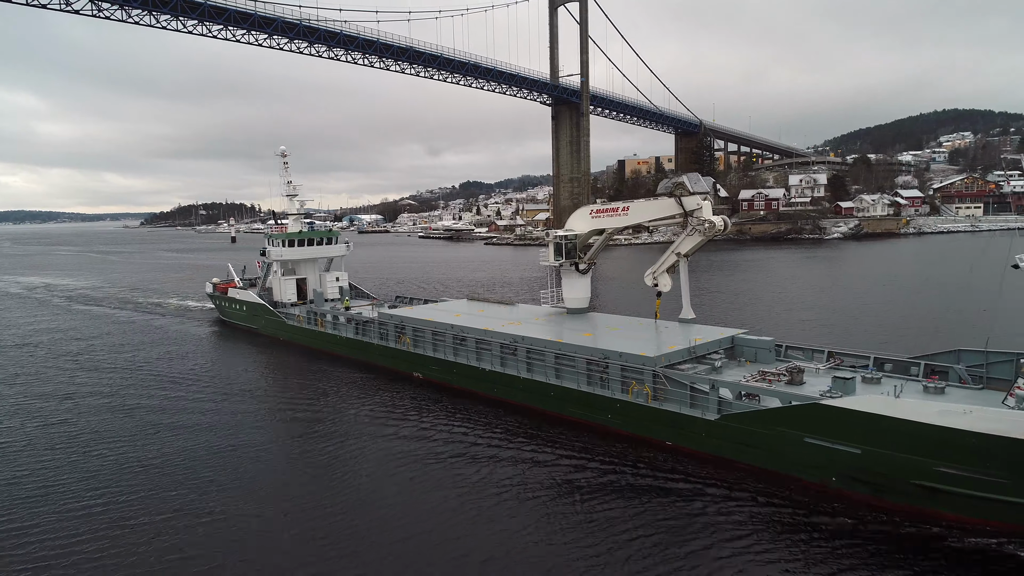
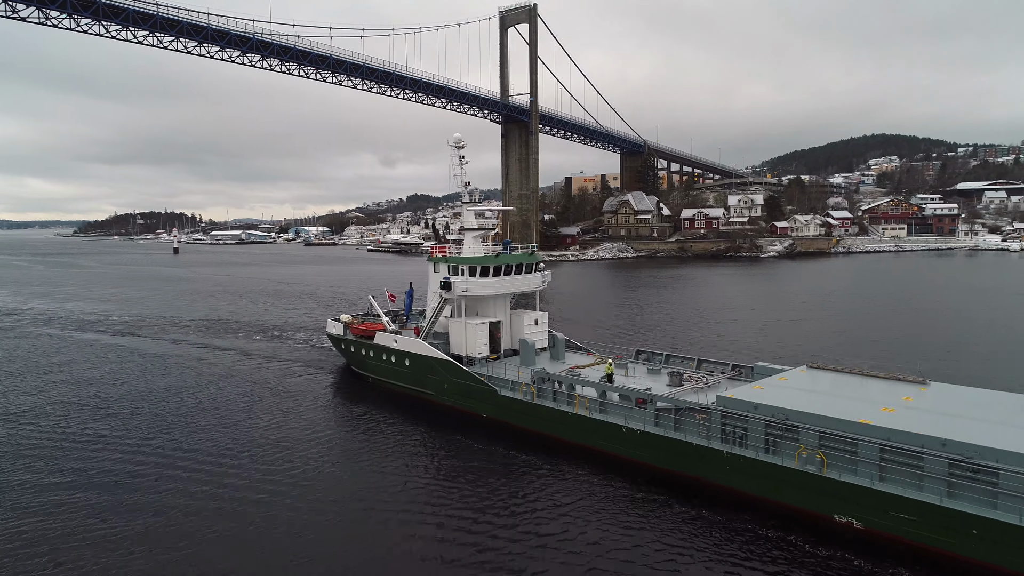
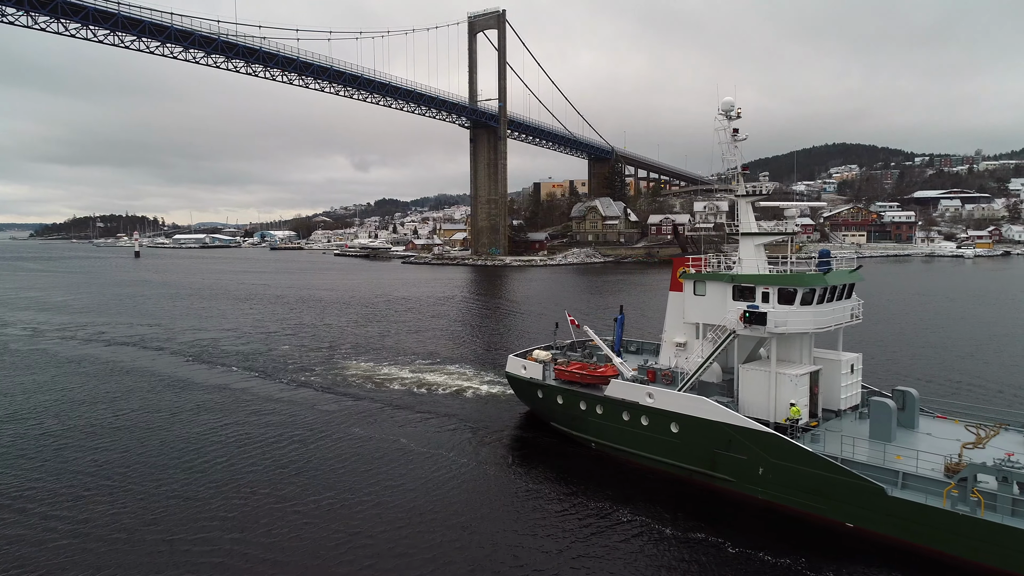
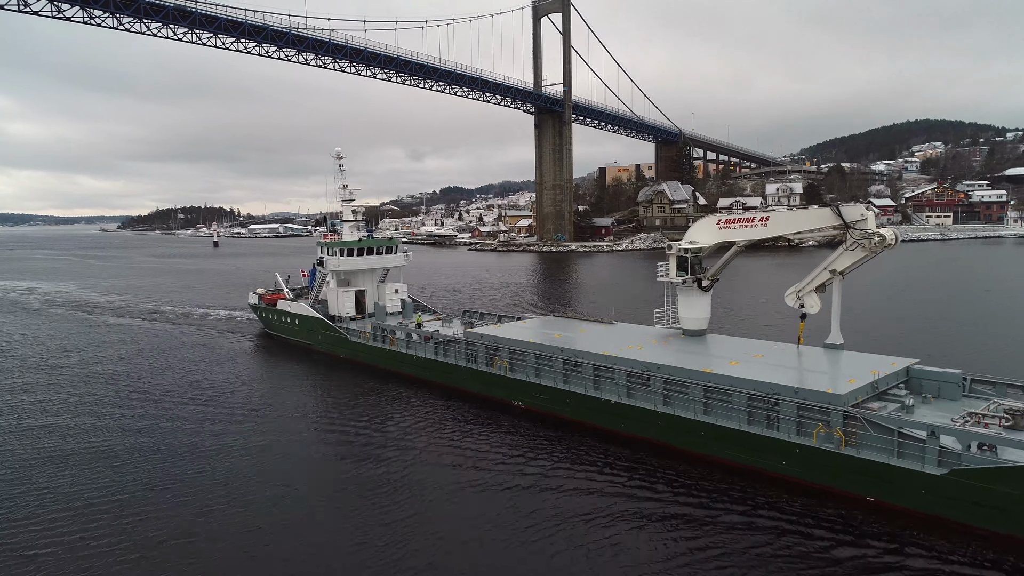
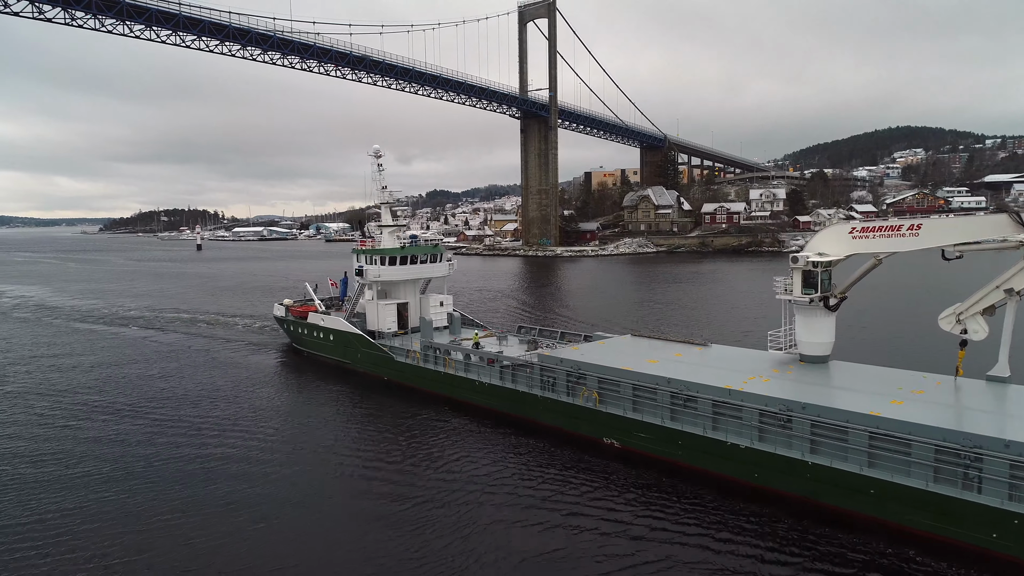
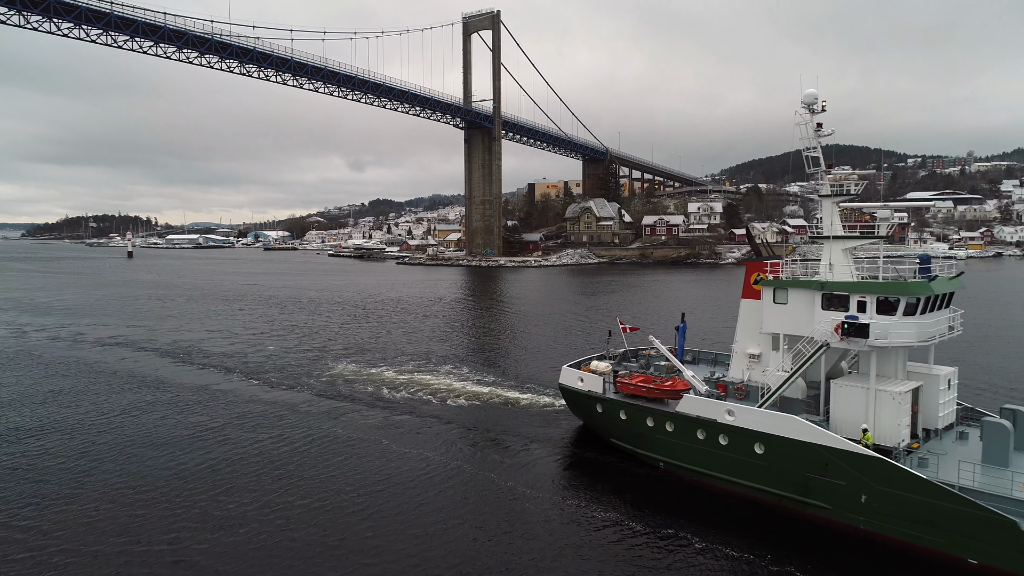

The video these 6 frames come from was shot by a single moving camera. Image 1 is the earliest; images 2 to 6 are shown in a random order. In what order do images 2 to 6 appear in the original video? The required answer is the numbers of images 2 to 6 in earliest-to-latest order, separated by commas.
4, 5, 2, 3, 6
